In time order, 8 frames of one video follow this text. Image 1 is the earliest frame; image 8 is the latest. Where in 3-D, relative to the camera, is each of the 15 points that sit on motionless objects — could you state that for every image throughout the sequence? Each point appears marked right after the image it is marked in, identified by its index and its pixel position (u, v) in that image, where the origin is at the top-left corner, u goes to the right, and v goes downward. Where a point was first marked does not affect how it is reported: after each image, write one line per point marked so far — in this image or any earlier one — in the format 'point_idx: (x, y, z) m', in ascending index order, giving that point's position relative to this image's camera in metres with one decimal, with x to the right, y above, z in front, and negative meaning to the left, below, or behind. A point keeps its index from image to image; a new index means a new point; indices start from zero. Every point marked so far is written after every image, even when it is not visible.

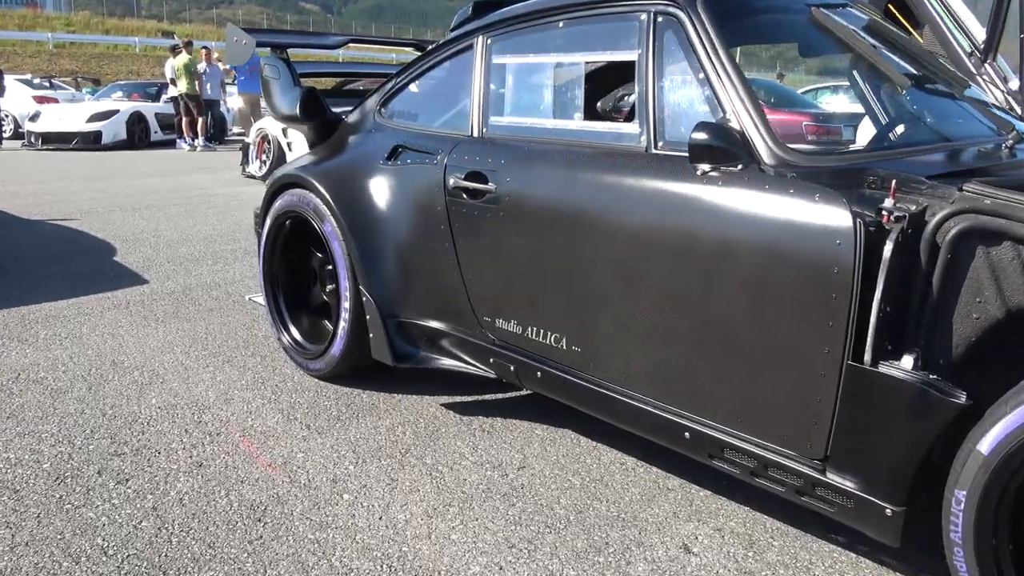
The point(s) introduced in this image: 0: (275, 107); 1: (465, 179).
0: (-1.4, +1.1, +4.5) m
1: (-0.2, +0.4, +3.0) m
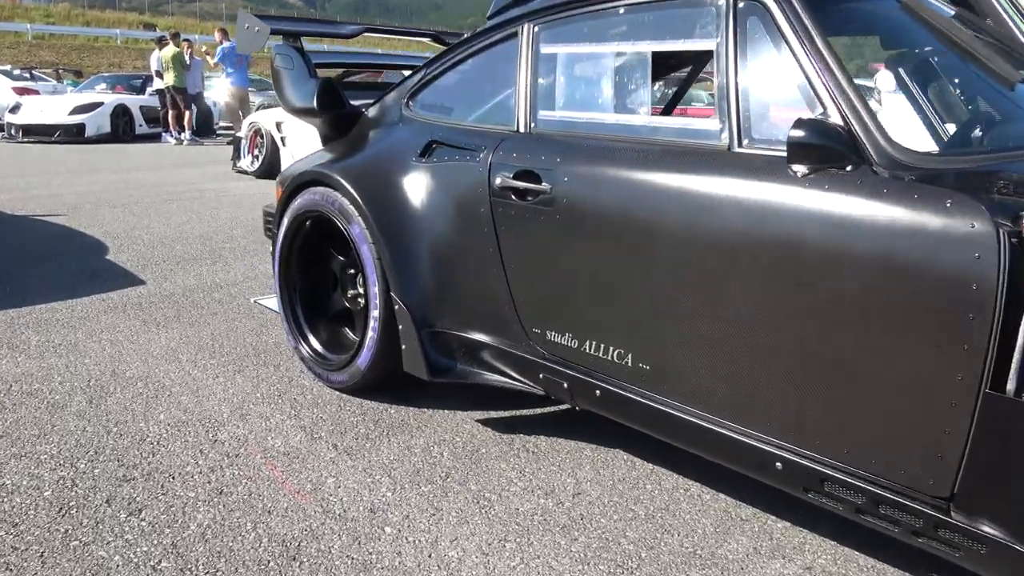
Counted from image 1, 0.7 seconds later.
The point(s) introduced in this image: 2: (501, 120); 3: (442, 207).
0: (-1.3, +1.1, +4.2) m
1: (0.0, +0.4, +2.8) m
2: (-0.1, +0.7, +3.0) m
3: (-0.3, +0.3, +3.0) m
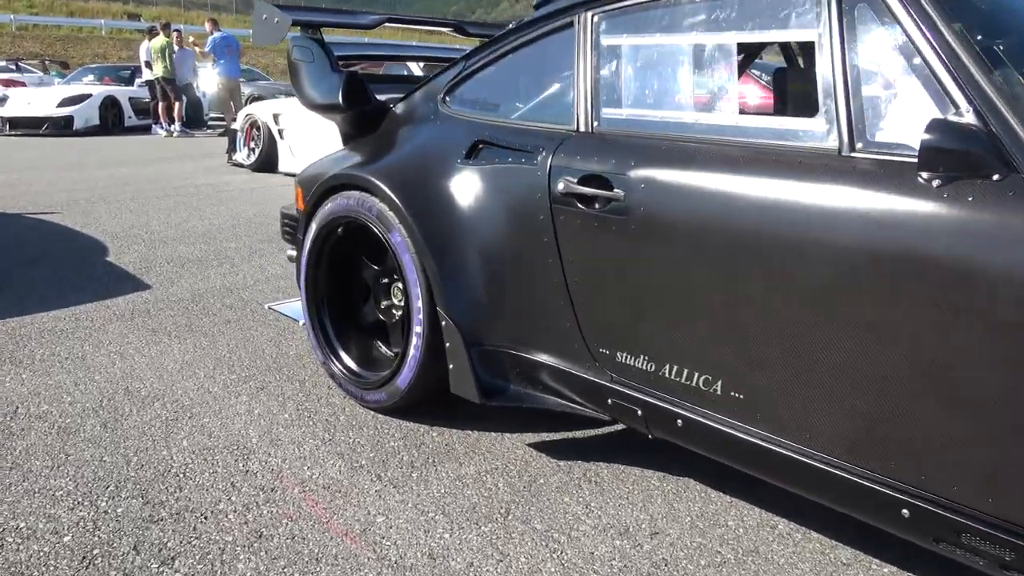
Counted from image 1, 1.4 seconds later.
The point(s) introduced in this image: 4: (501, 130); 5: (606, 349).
0: (-1.1, +1.0, +3.9) m
1: (+0.2, +0.3, +2.5) m
2: (+0.2, +0.6, +2.8) m
3: (-0.1, +0.3, +2.7) m
4: (0.0, +0.6, +2.9) m
5: (+0.3, -0.2, +2.5) m
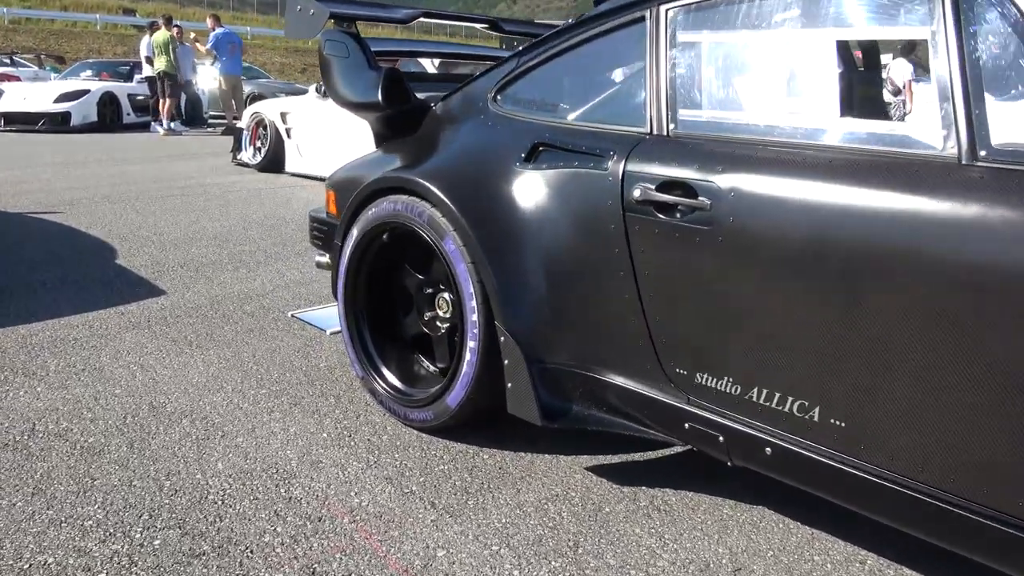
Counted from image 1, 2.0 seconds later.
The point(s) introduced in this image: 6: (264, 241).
0: (-0.8, +1.0, +3.7) m
1: (+0.4, +0.3, +2.3) m
2: (+0.4, +0.6, +2.6) m
3: (+0.2, +0.2, +2.5) m
4: (+0.2, +0.6, +2.7) m
5: (+0.5, -0.3, +2.4) m
6: (-2.2, +0.4, +6.8) m
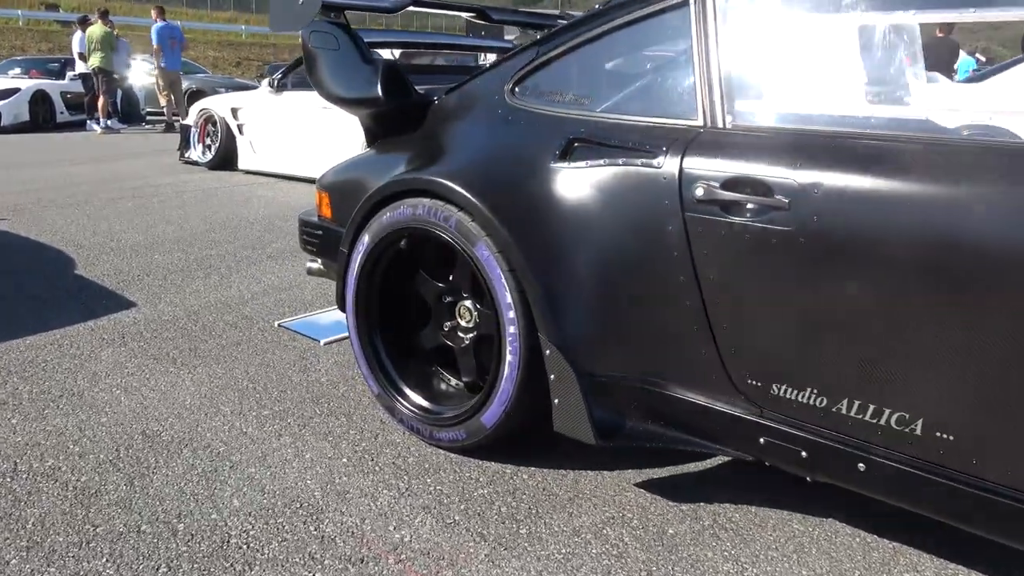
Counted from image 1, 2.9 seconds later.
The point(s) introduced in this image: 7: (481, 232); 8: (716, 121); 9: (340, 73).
0: (-0.8, +0.9, +3.5) m
1: (+0.6, +0.3, +2.2) m
2: (+0.5, +0.6, +2.4) m
3: (+0.3, +0.2, +2.3) m
4: (+0.3, +0.5, +2.5) m
5: (+0.7, -0.3, +2.2) m
6: (-2.4, +0.4, +6.4) m
7: (-0.1, +0.2, +2.6) m
8: (+0.6, +0.5, +2.3) m
9: (-0.8, +1.0, +3.5) m
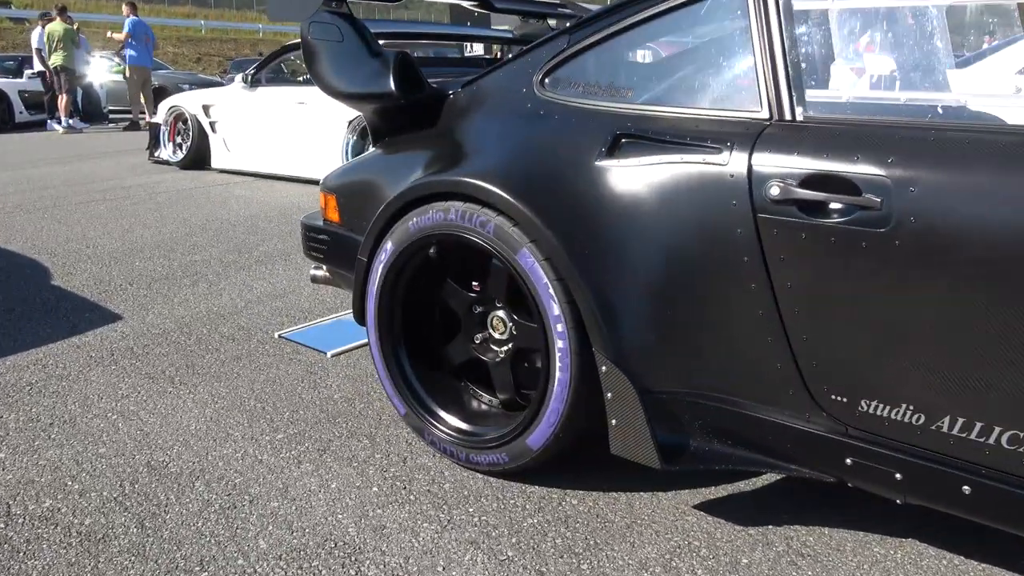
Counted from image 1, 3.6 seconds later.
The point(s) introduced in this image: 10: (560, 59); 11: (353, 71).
0: (-0.7, +0.9, +3.2) m
1: (+0.8, +0.3, +2.0) m
2: (+0.6, +0.5, +2.2) m
3: (+0.4, +0.2, +2.1) m
4: (+0.4, +0.5, +2.3) m
5: (+0.9, -0.3, +2.0) m
6: (-2.4, +0.3, +6.1) m
7: (0.0, +0.2, +2.4) m
8: (+0.8, +0.5, +2.1) m
9: (-0.7, +1.0, +3.2) m
10: (+0.2, +0.8, +2.6) m
11: (-0.7, +0.9, +3.2) m
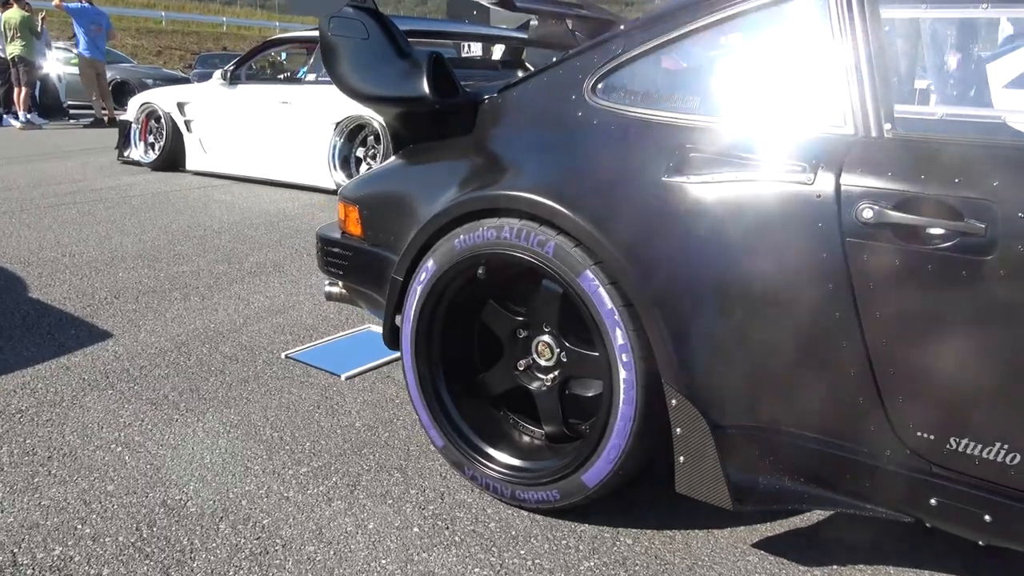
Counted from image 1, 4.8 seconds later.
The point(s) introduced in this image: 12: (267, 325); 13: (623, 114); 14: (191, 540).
0: (-0.6, +0.8, +3.0) m
1: (+0.9, +0.2, +1.9) m
2: (+0.8, +0.5, +2.1) m
3: (+0.6, +0.1, +2.0) m
4: (+0.6, +0.4, +2.2) m
5: (+1.0, -0.4, +1.9) m
6: (-2.4, +0.2, +5.9) m
7: (+0.2, +0.1, +2.2) m
8: (+0.9, +0.4, +2.0) m
9: (-0.6, +0.9, +3.0) m
10: (+0.3, +0.7, +2.5) m
11: (-0.5, +0.8, +3.0) m
12: (-1.4, -0.2, +4.3) m
13: (+0.3, +0.5, +2.4) m
14: (-1.0, -0.8, +2.3) m
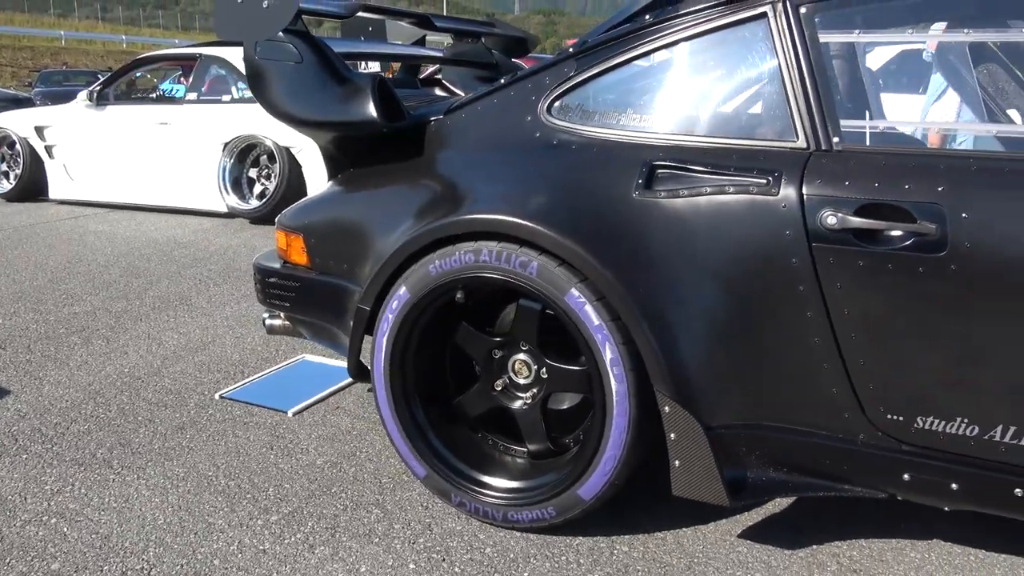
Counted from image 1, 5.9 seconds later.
0: (-0.8, +0.7, +2.9) m
1: (+0.9, +0.2, +2.0) m
2: (+0.7, +0.4, +2.2) m
3: (+0.6, +0.1, +2.1) m
4: (+0.5, +0.4, +2.3) m
5: (+1.1, -0.4, +2.1) m
6: (-3.0, 0.0, +5.4) m
7: (+0.1, 0.0, +2.3) m
8: (+0.9, +0.4, +2.2) m
9: (-0.8, +0.8, +2.9) m
10: (+0.2, +0.7, +2.5) m
11: (-0.8, +0.7, +2.9) m
12: (-1.7, -0.4, +4.1) m
13: (+0.2, +0.5, +2.4) m
14: (-1.0, -0.9, +2.2) m
